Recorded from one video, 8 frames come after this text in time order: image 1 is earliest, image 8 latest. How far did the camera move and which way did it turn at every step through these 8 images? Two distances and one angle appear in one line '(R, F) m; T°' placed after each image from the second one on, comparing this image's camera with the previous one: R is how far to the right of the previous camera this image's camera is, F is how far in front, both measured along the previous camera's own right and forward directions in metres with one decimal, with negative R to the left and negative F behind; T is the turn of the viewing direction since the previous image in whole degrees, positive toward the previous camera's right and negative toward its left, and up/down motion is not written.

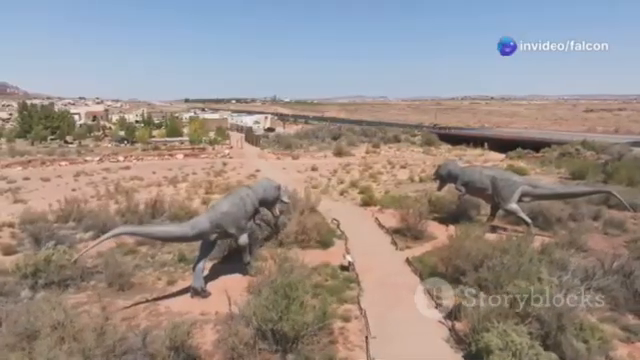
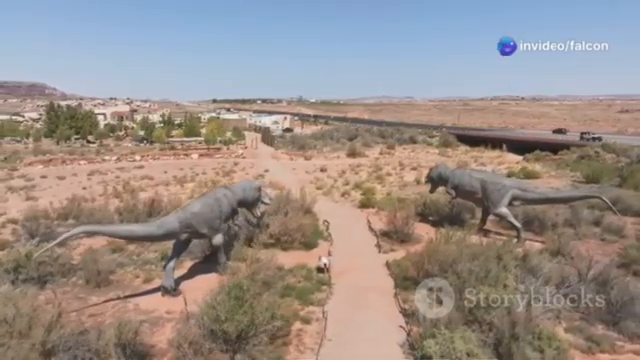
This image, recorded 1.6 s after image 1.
(+1.3, 0.0) m; -4°
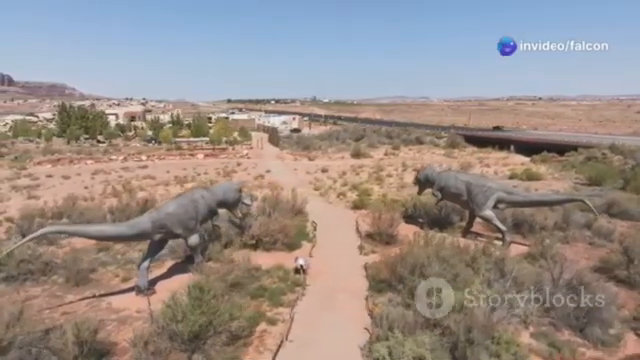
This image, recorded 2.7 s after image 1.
(+1.0, 0.0) m; -2°
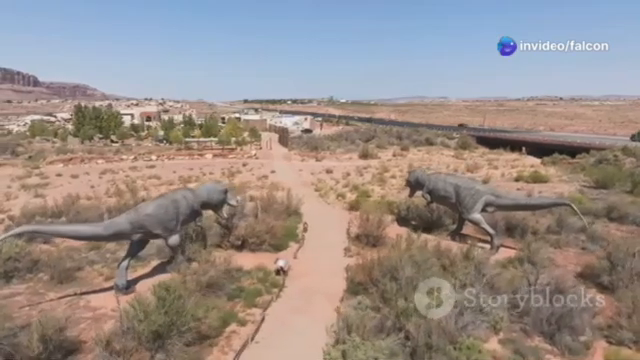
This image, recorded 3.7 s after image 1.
(+1.0, 0.0) m; -2°
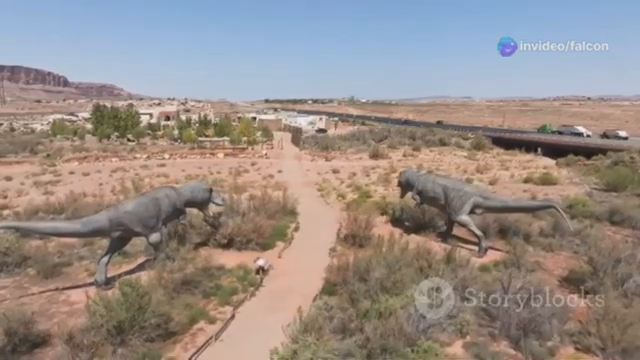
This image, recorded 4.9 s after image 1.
(+1.1, 0.0) m; -3°
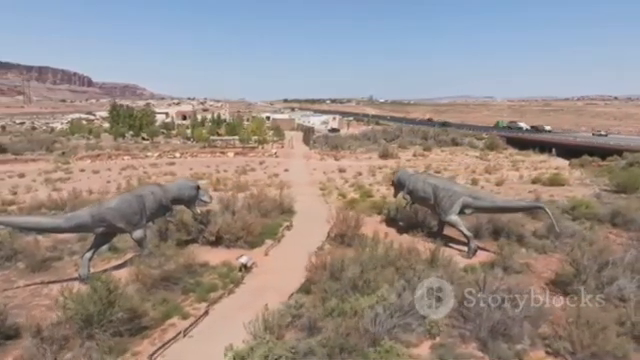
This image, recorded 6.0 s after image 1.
(+1.0, +0.1) m; -3°
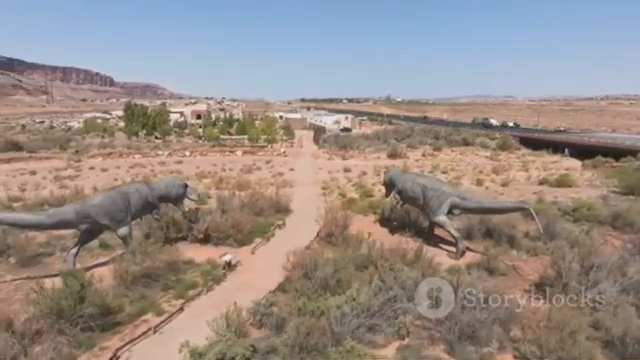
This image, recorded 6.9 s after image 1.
(+0.9, 0.0) m; -2°
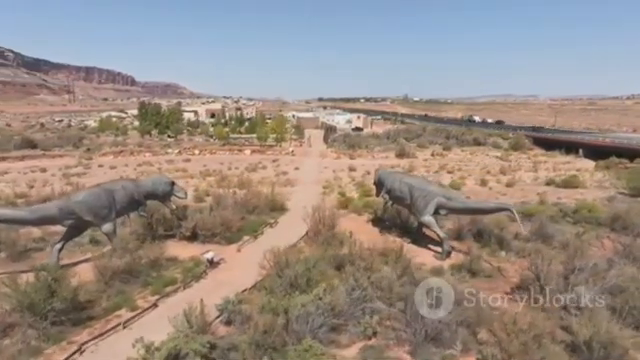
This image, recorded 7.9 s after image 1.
(+1.0, +0.1) m; -2°
